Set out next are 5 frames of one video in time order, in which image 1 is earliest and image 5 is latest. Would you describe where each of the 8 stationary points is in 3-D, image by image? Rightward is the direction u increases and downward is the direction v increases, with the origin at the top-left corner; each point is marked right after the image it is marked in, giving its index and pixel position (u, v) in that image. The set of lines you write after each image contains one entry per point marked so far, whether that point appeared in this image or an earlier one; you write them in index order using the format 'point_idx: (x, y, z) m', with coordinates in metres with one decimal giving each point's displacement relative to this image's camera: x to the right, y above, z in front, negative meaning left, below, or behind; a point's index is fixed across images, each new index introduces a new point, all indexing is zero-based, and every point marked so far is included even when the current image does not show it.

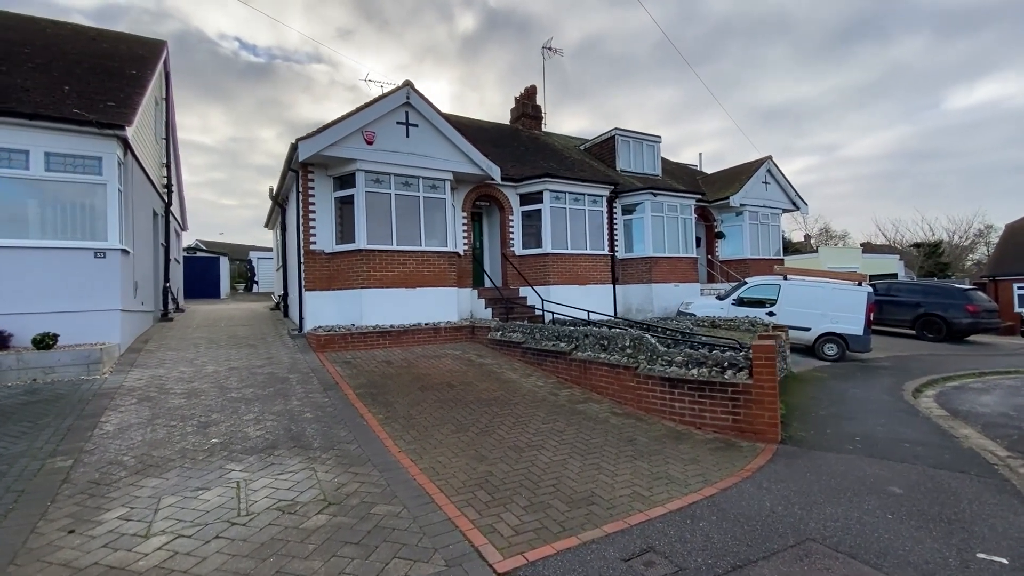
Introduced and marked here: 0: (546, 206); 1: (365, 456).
0: (+1.0, +2.4, +14.1) m
1: (-1.6, -1.9, +5.3) m
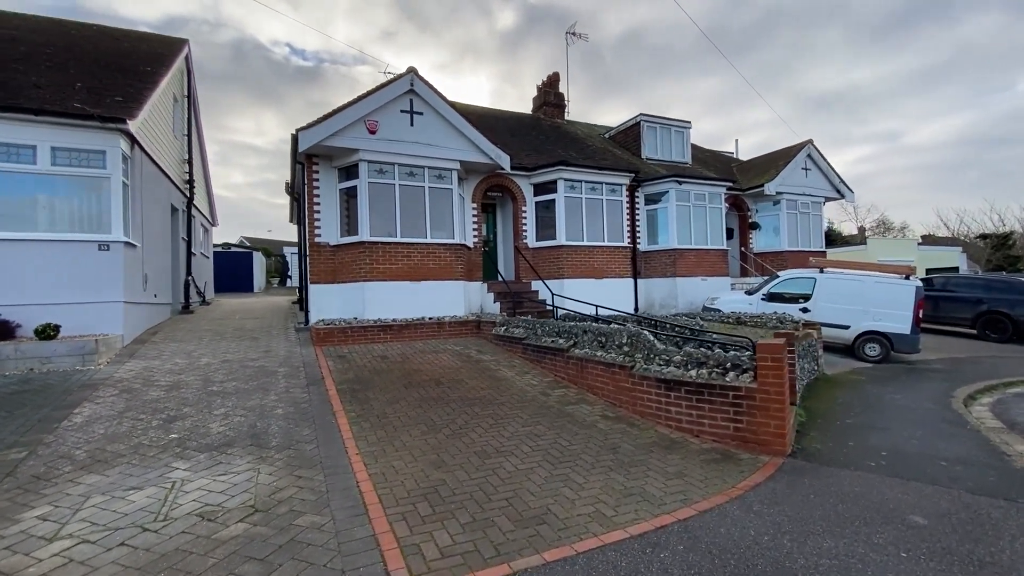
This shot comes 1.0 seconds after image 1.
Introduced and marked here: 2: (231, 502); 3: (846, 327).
0: (+1.3, +2.6, +13.4) m
1: (-2.0, -1.8, +4.9) m
2: (-2.3, -1.8, +4.0) m
3: (+8.1, -0.9, +11.5) m
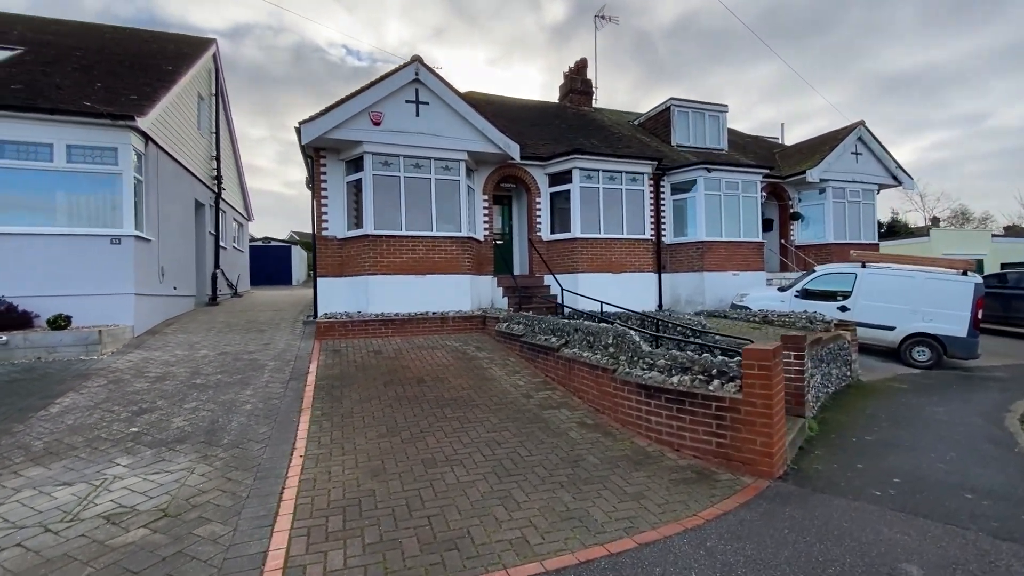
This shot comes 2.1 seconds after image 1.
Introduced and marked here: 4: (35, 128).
0: (+1.7, +2.8, +12.8) m
1: (-2.5, -1.7, +4.7) m
2: (-2.9, -1.7, +3.8) m
3: (+8.2, -0.9, +10.3) m
4: (-8.9, +3.0, +8.9) m
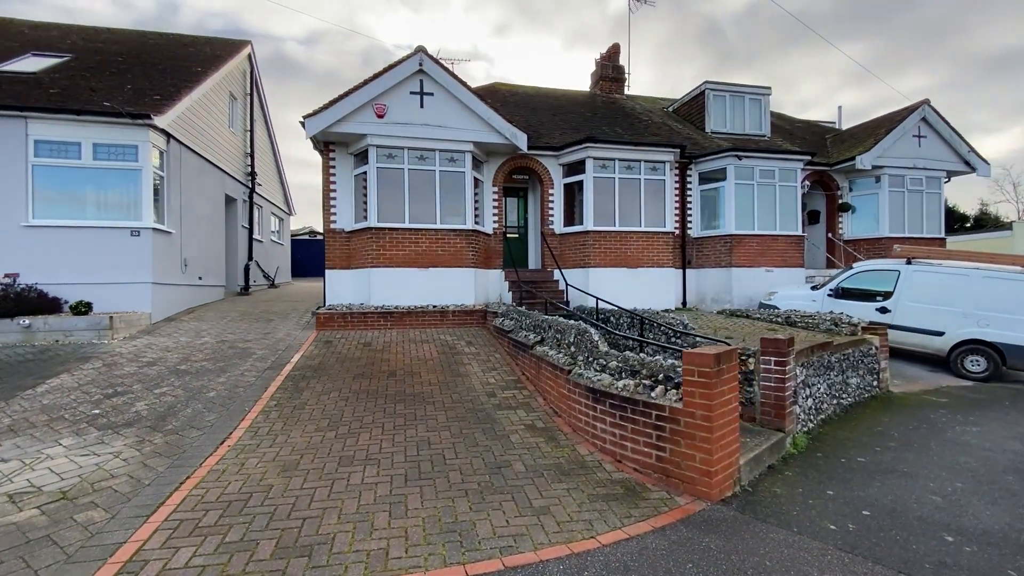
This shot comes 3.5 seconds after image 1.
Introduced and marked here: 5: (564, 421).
0: (+2.0, +2.9, +12.3) m
1: (-3.2, -1.6, +4.8) m
2: (-3.7, -1.6, +3.9) m
3: (+8.1, -0.9, +9.0) m
4: (-9.0, +3.2, +9.6) m
5: (+0.6, -1.5, +5.5) m
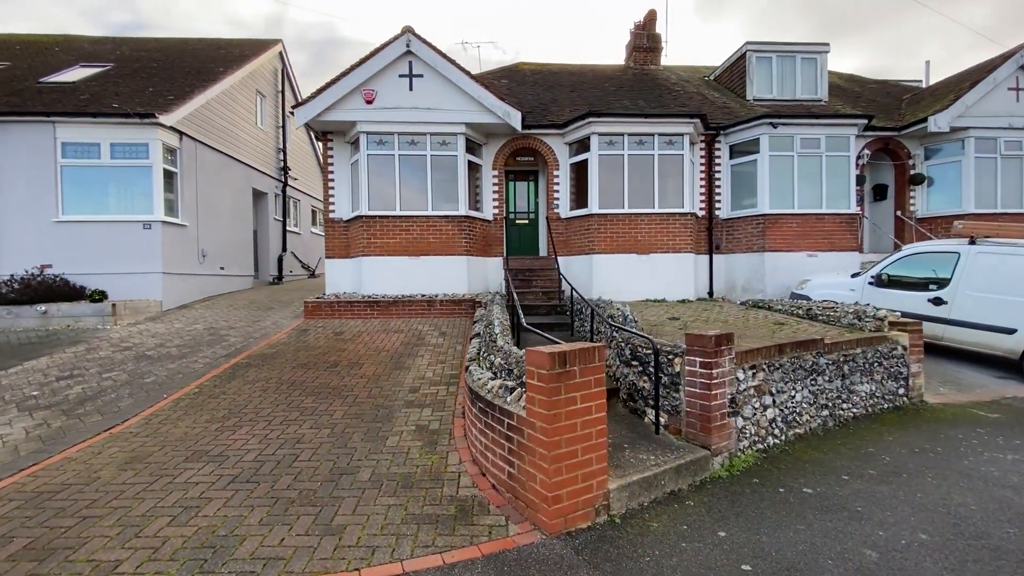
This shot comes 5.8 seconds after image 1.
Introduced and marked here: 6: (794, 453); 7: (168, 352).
0: (+1.9, +3.2, +11.3) m
1: (-4.4, -1.5, +4.8) m
2: (-5.0, -1.5, +4.0) m
3: (+7.4, -0.6, +7.1) m
4: (-9.3, +3.5, +10.5) m
5: (-0.5, -1.4, +4.9) m
6: (+2.8, -1.6, +4.7) m
7: (-5.5, -1.0, +7.7) m
